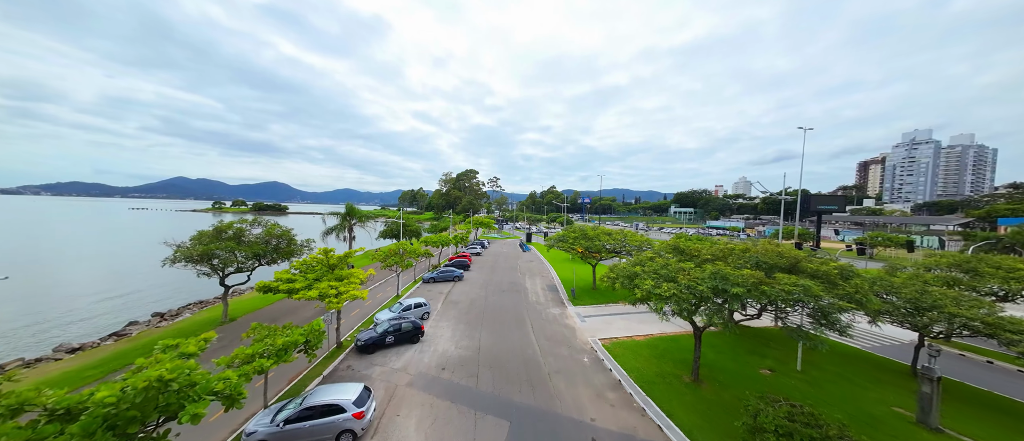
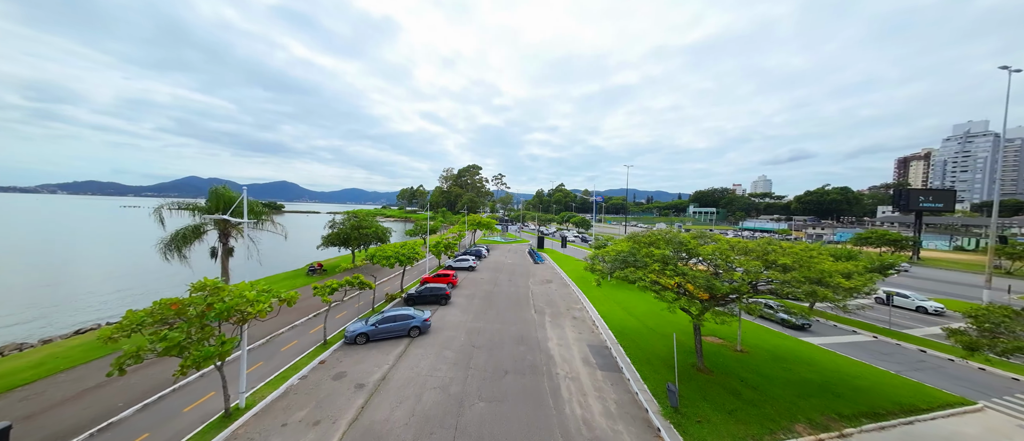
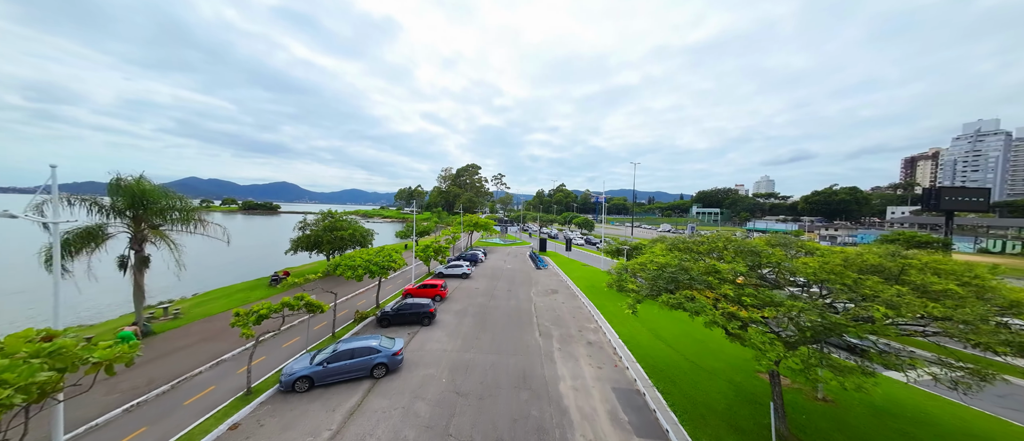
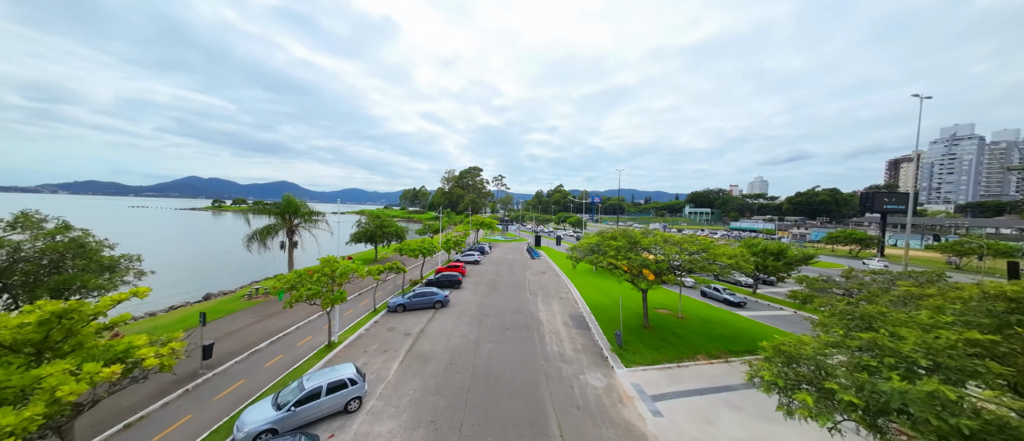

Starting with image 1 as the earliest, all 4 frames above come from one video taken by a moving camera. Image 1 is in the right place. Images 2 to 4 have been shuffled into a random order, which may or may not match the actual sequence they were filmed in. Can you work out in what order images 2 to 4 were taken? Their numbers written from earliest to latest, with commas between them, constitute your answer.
4, 2, 3
